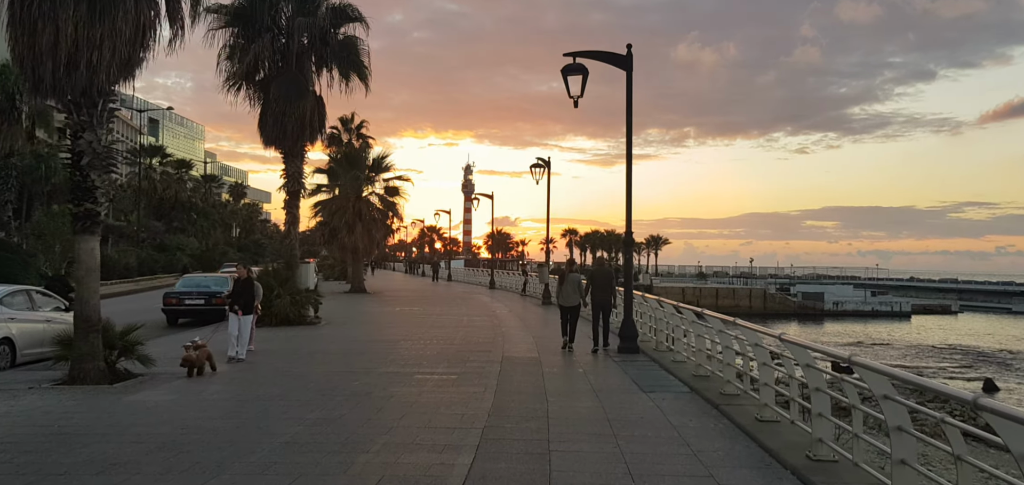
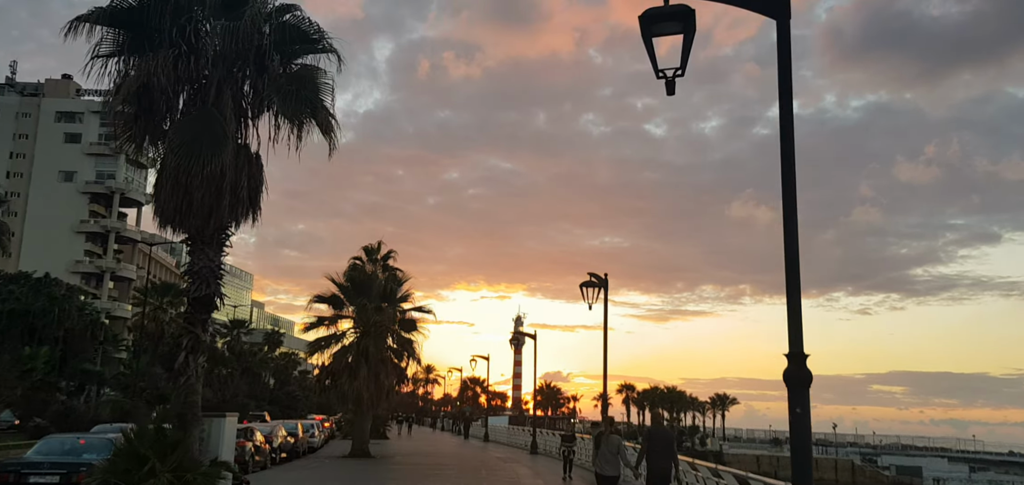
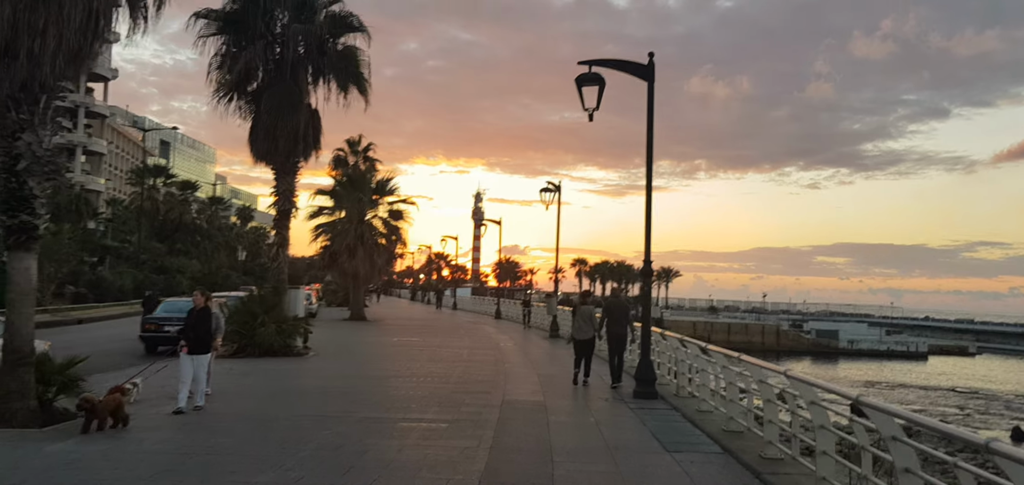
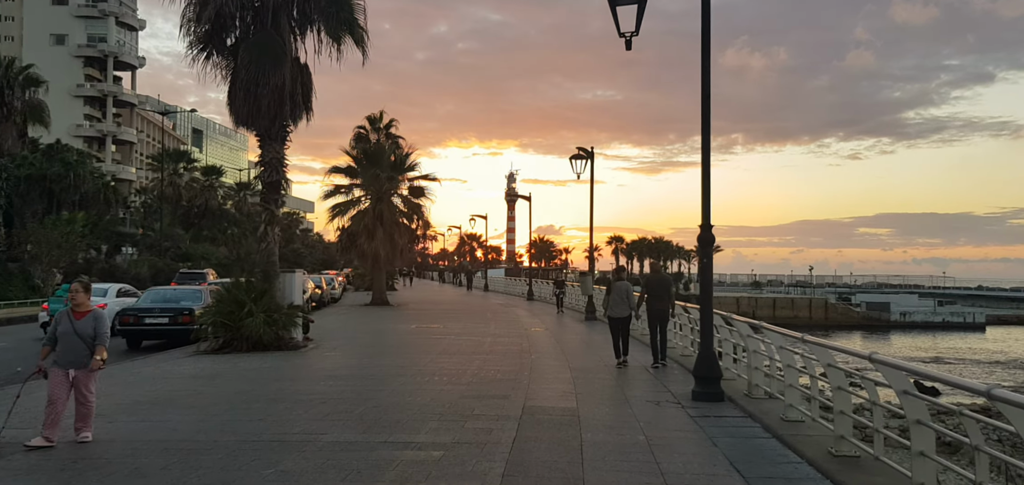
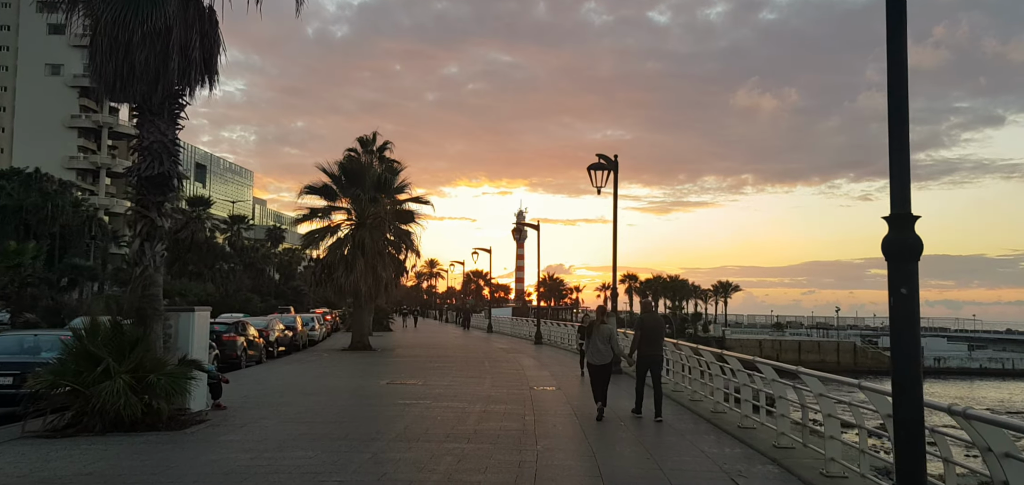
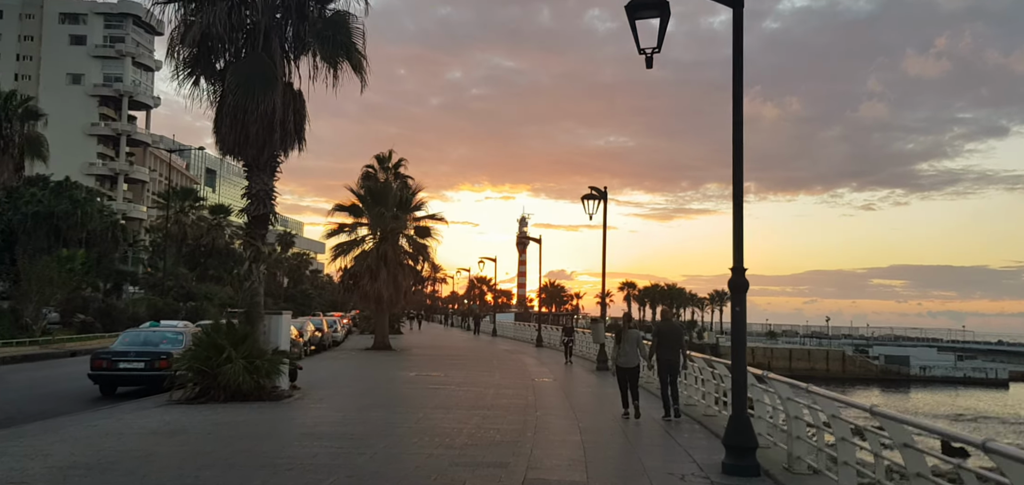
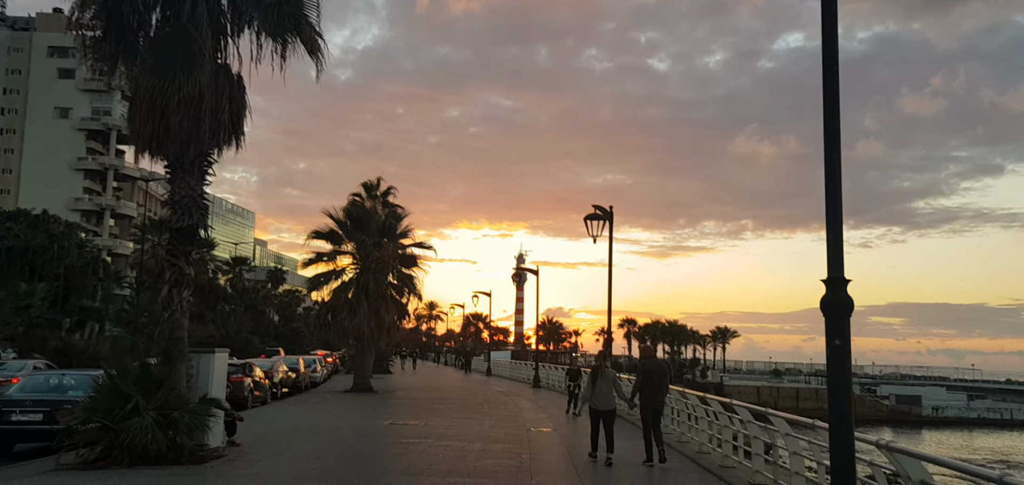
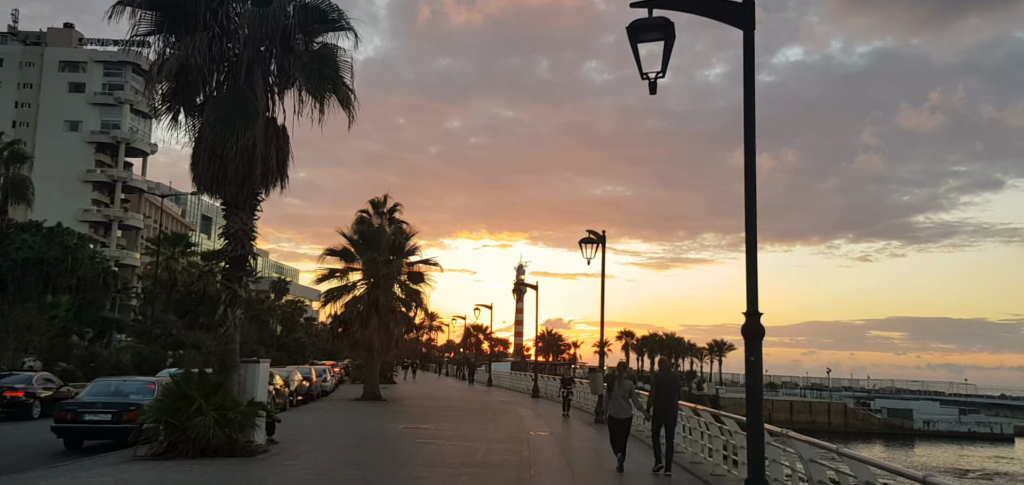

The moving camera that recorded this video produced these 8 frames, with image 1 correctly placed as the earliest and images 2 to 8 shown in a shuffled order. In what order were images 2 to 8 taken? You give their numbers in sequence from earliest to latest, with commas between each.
3, 4, 6, 8, 2, 7, 5
